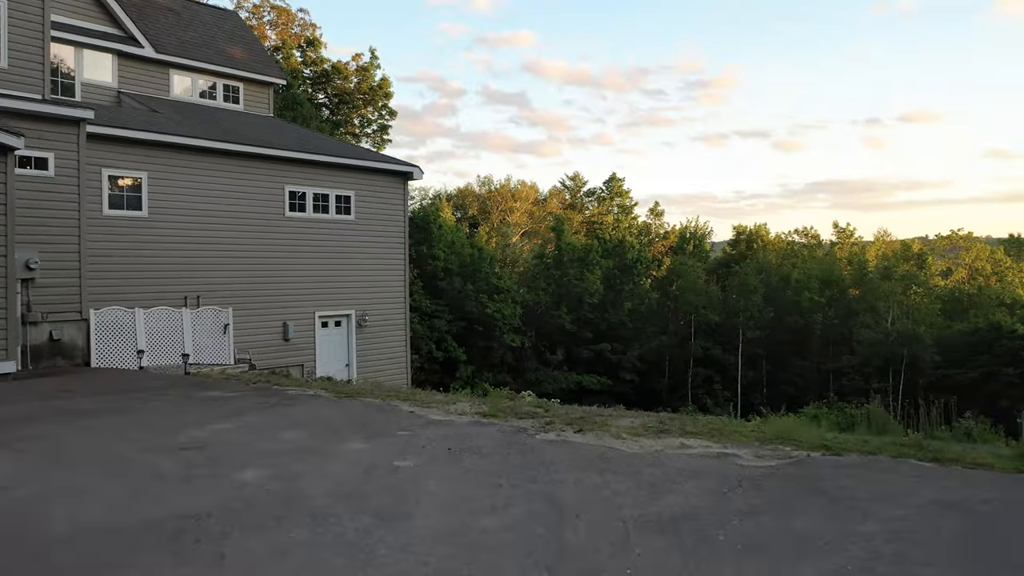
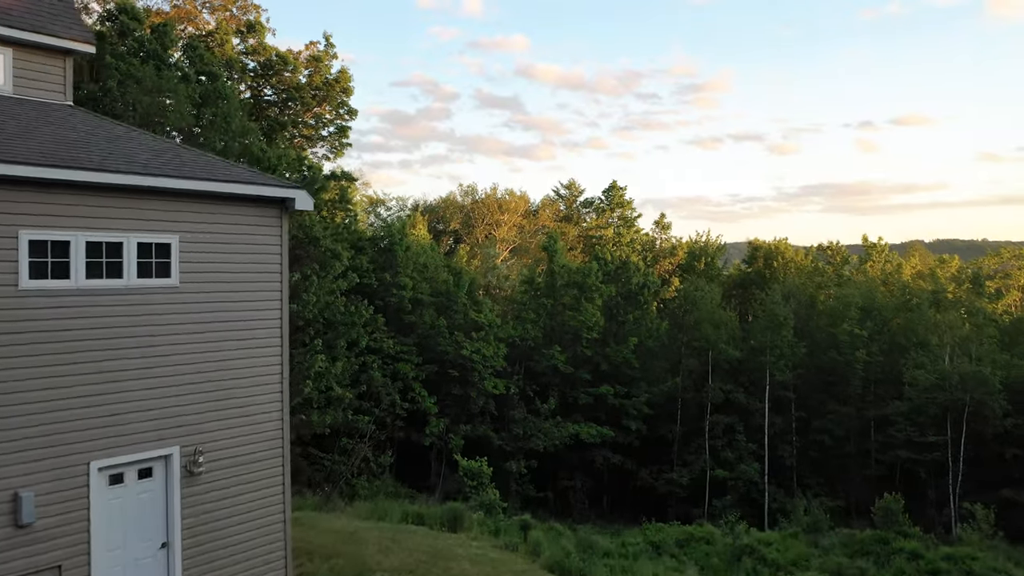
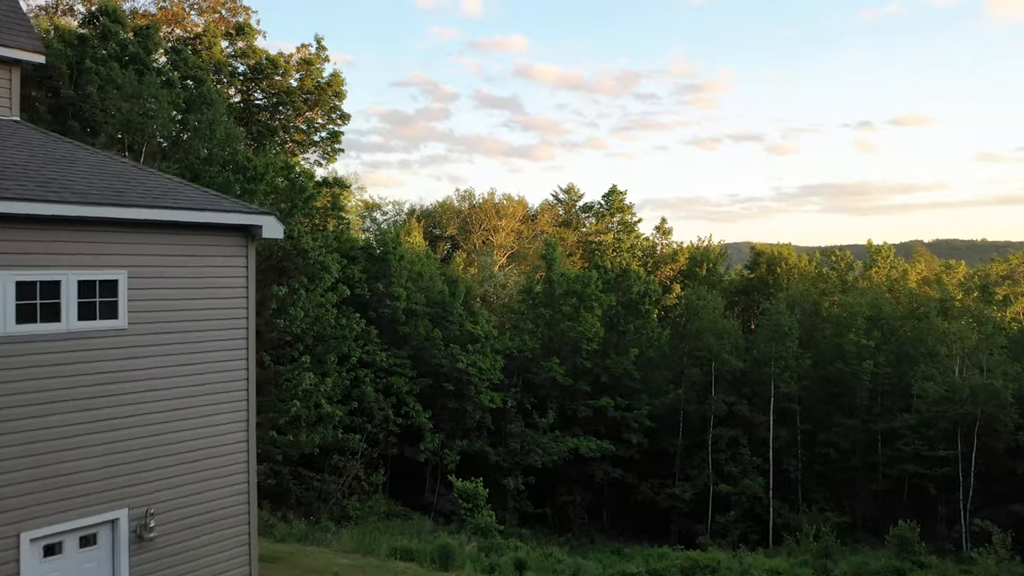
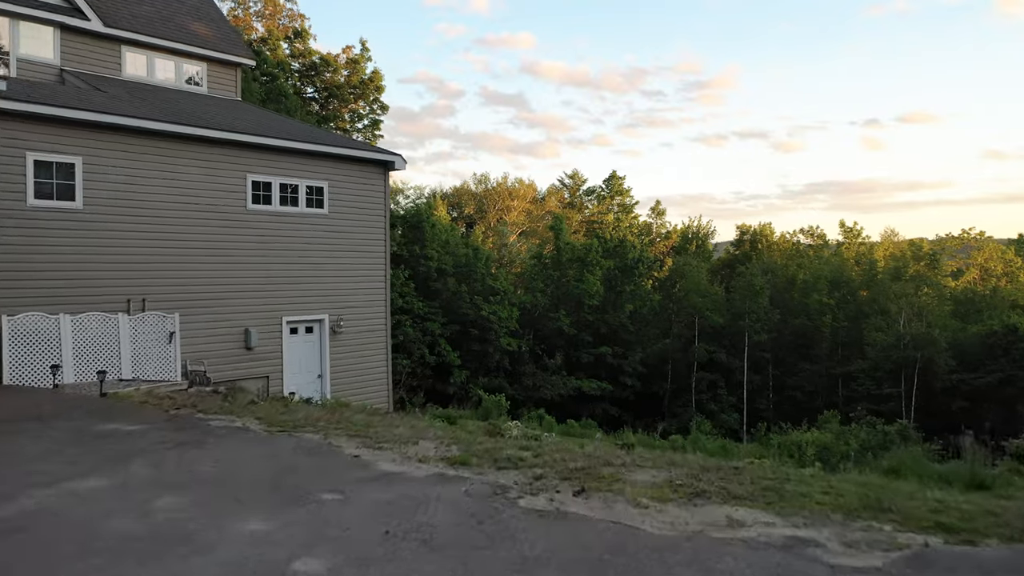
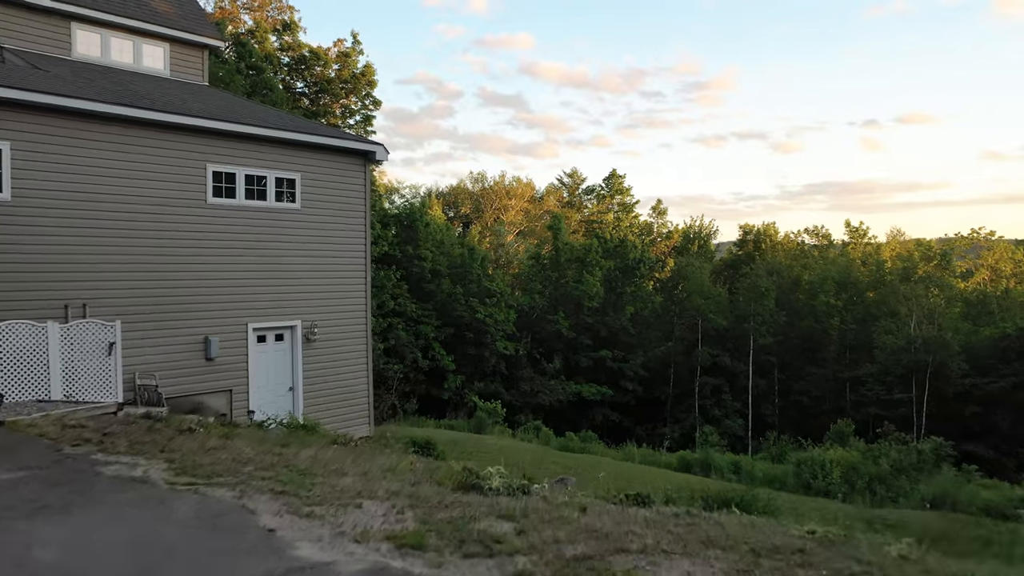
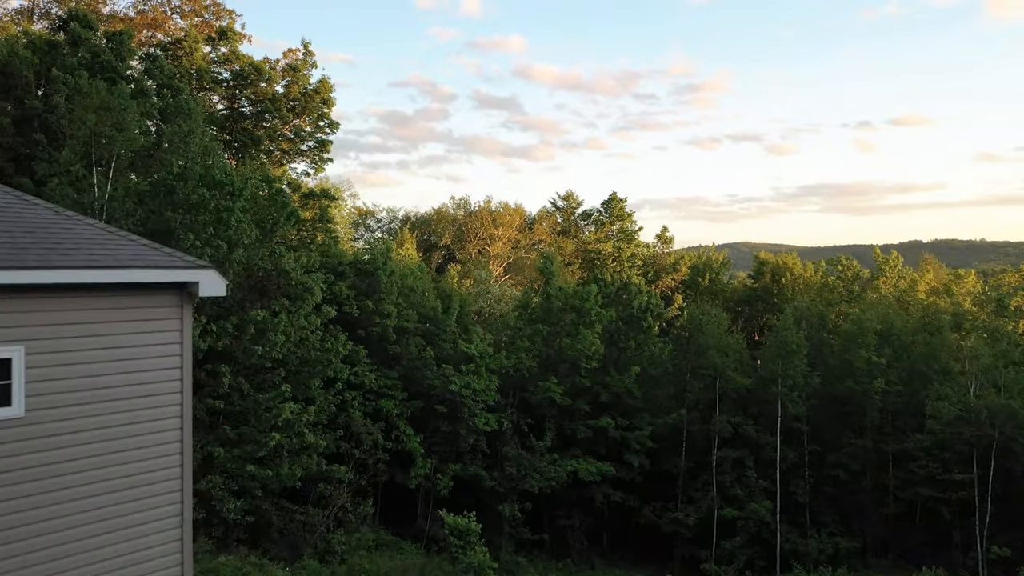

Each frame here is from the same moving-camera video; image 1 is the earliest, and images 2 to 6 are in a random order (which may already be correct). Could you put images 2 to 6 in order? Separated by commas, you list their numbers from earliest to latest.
4, 5, 2, 3, 6
